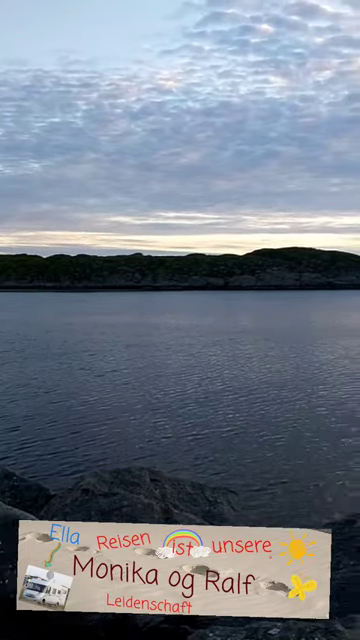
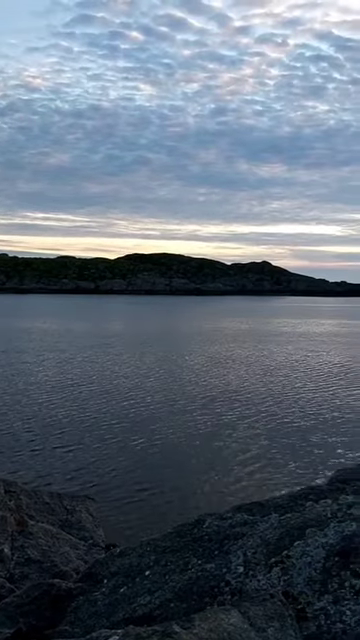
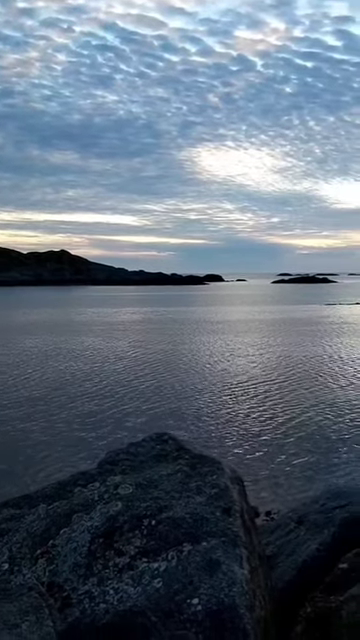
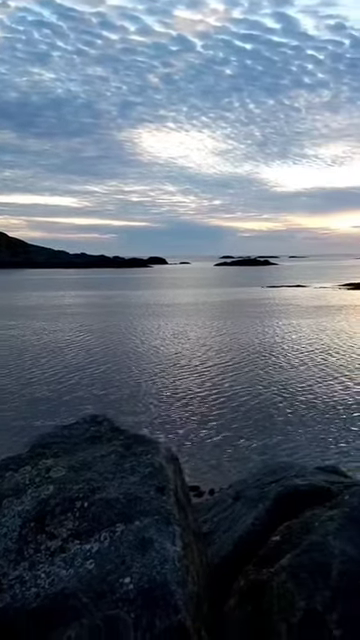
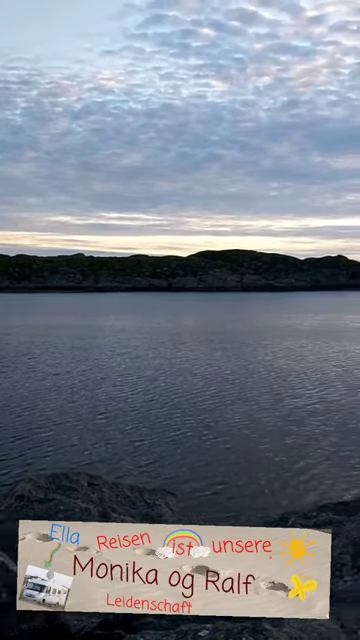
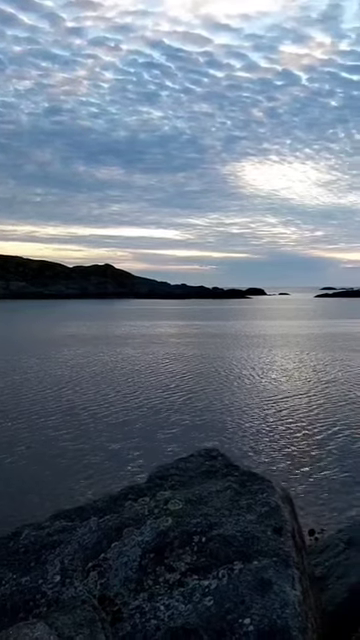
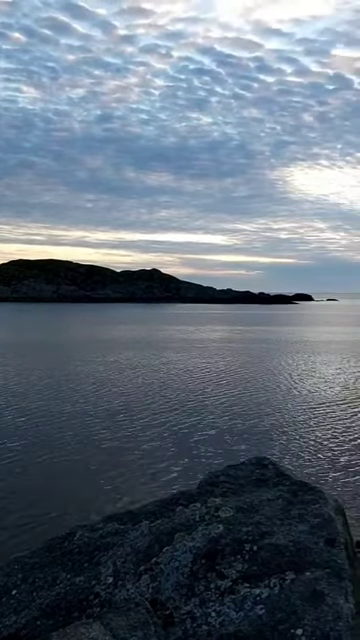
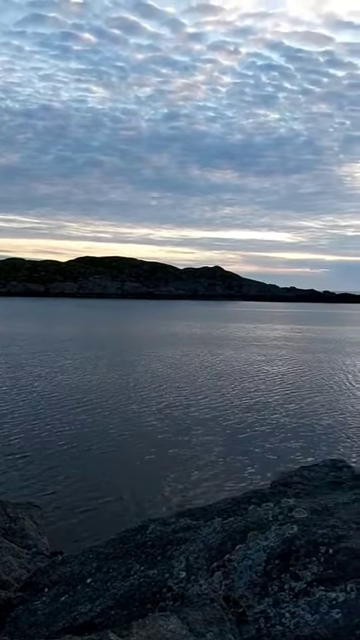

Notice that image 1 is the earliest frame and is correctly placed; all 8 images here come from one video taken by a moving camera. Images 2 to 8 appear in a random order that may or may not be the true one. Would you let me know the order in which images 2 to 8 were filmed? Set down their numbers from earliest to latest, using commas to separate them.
5, 2, 8, 7, 6, 3, 4
